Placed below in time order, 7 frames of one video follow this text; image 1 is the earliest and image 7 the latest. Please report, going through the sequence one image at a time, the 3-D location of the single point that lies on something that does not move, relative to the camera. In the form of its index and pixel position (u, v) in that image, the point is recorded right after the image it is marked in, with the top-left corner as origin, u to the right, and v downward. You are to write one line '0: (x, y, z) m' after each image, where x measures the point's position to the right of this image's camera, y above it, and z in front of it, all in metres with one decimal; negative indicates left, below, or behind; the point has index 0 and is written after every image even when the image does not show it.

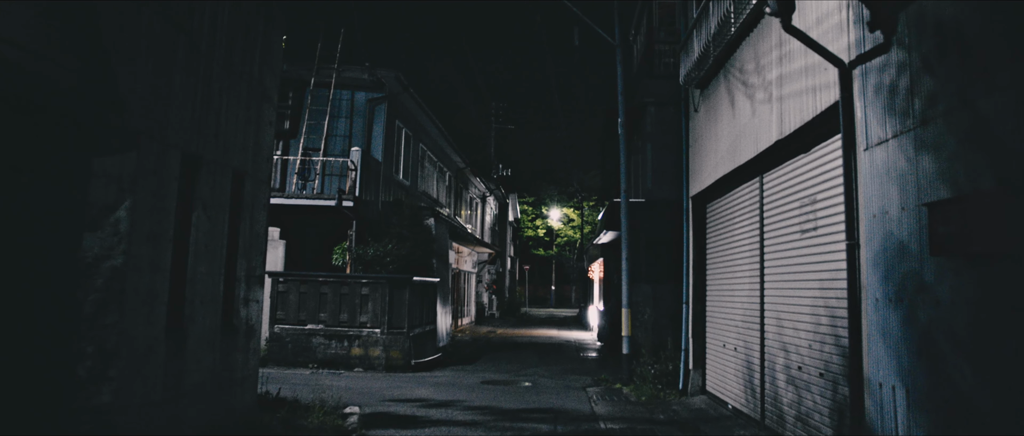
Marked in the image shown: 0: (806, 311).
0: (+2.9, -0.9, +6.1) m
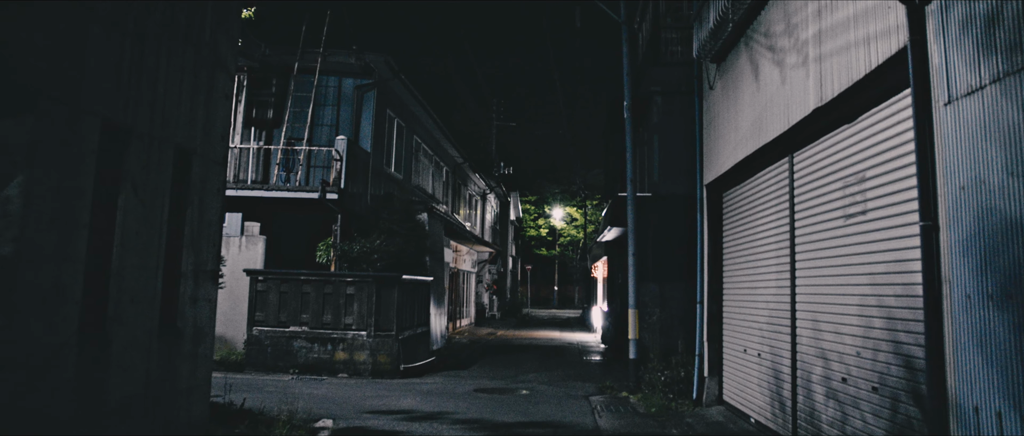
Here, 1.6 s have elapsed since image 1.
0: (+2.8, -0.8, +5.1) m
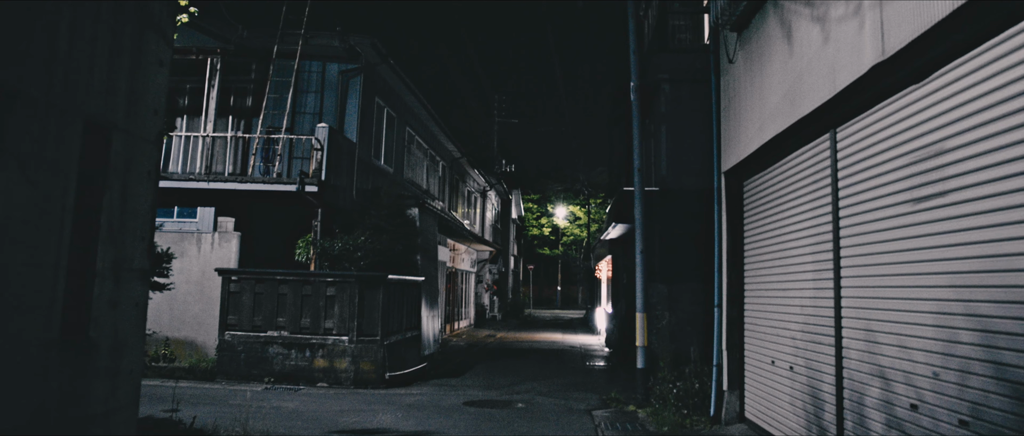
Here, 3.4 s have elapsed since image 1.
0: (+2.7, -0.7, +4.0) m
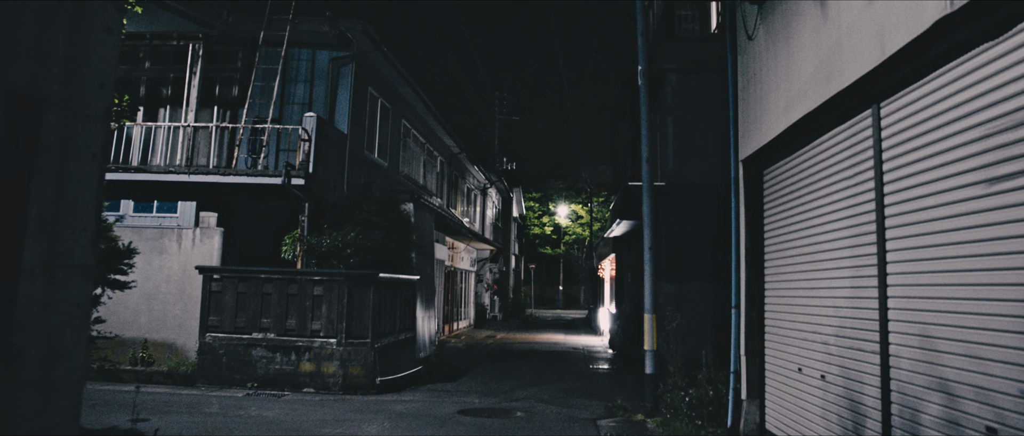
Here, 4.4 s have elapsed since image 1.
0: (+2.6, -0.6, +3.3) m
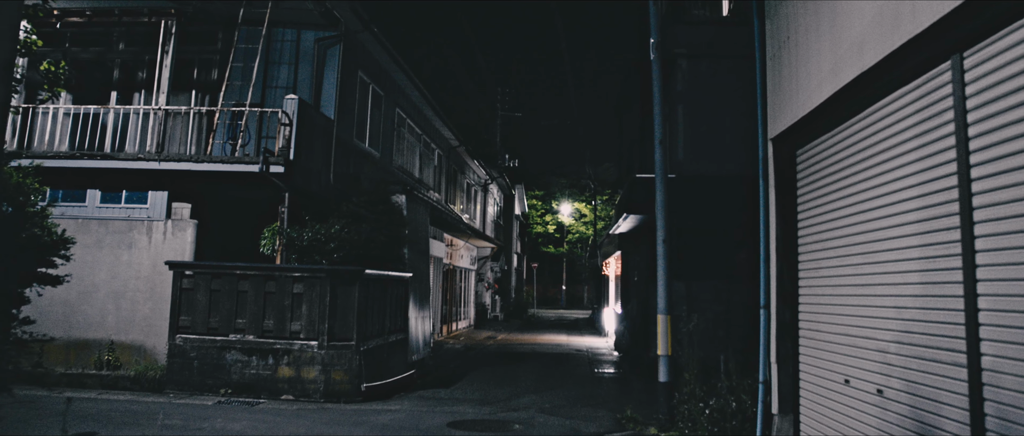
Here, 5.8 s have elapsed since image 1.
0: (+2.6, -0.4, +2.4) m
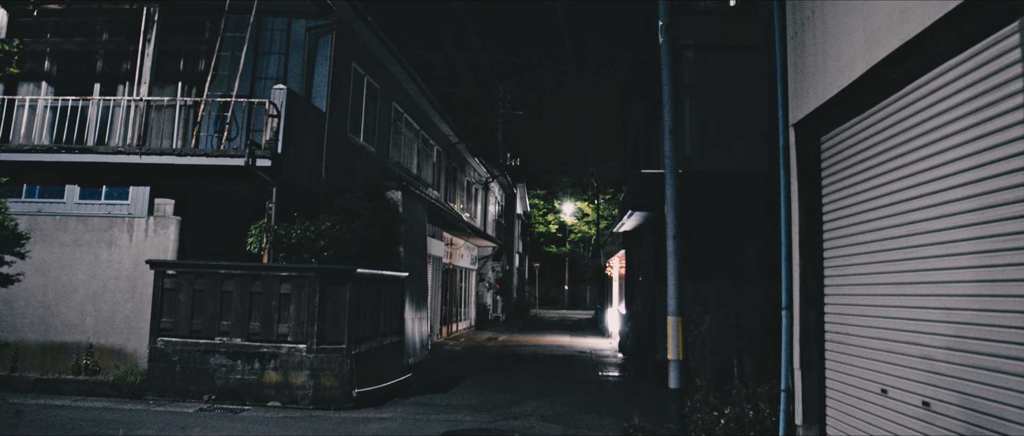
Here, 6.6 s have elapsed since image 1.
0: (+2.6, -0.4, +1.8) m
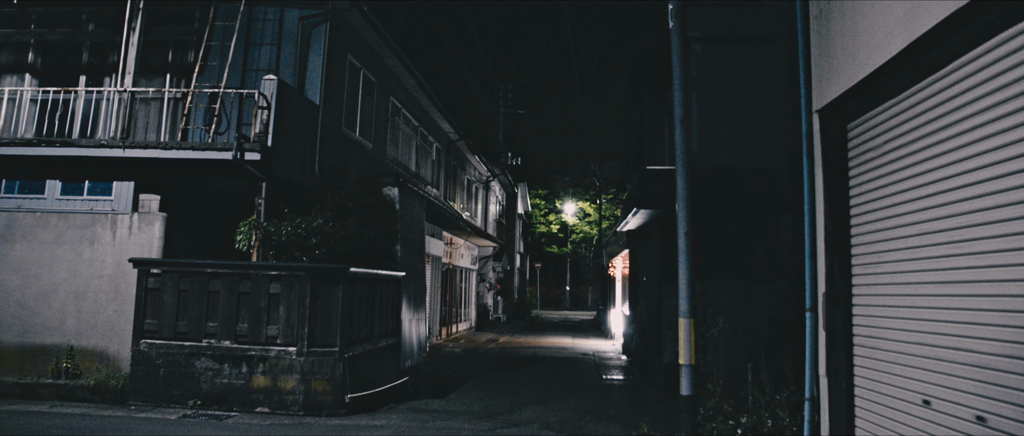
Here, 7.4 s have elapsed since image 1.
0: (+2.6, -0.3, +1.3) m
